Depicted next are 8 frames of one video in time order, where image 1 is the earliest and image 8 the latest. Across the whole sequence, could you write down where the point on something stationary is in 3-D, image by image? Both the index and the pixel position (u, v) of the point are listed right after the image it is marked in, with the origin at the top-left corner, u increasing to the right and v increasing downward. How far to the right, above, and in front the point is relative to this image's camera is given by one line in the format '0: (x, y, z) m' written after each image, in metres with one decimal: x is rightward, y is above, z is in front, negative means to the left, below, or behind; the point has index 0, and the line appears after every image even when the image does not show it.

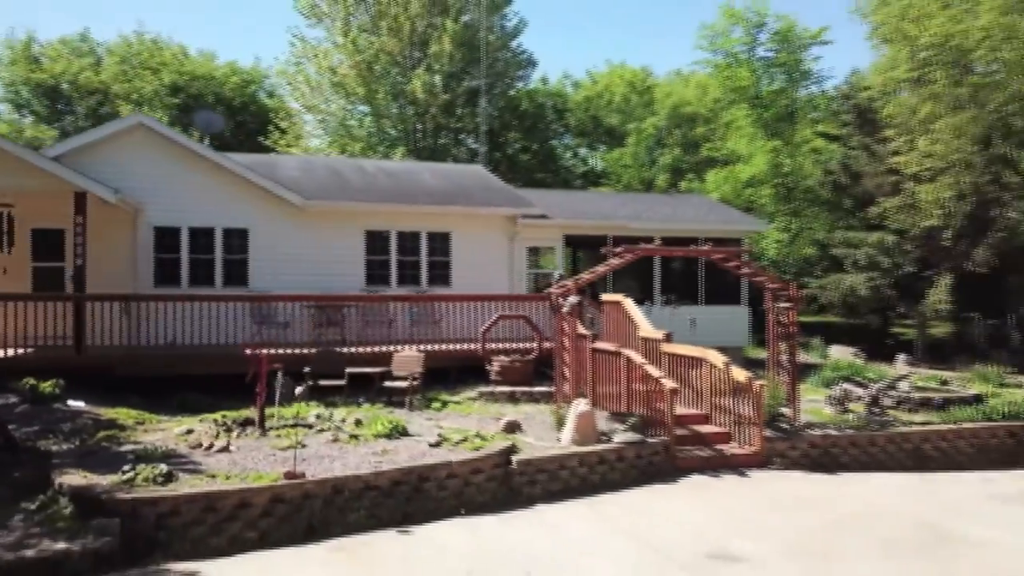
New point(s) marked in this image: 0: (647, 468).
0: (+1.7, -2.2, +10.3) m
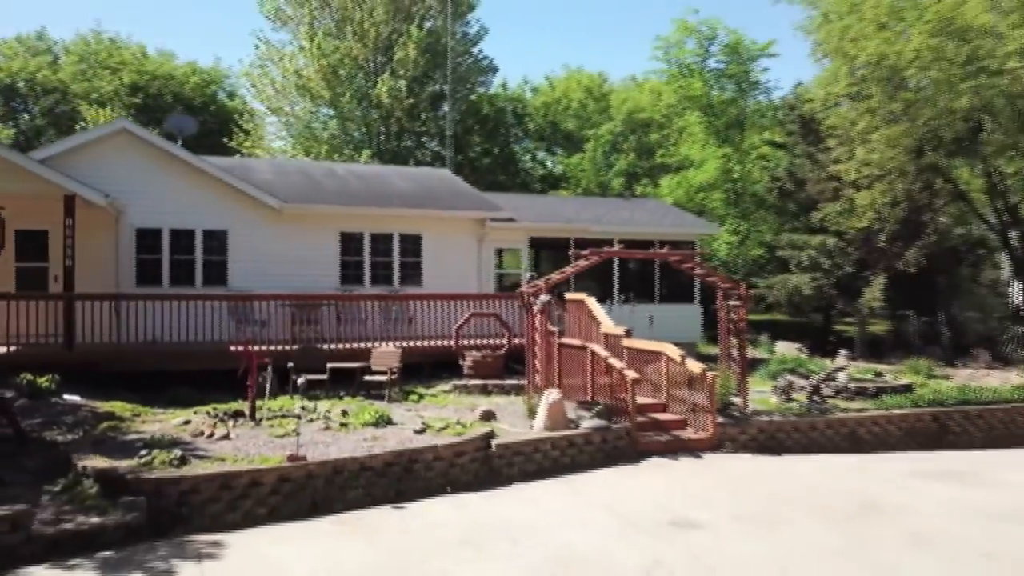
0: (+1.4, -2.2, +11.3) m
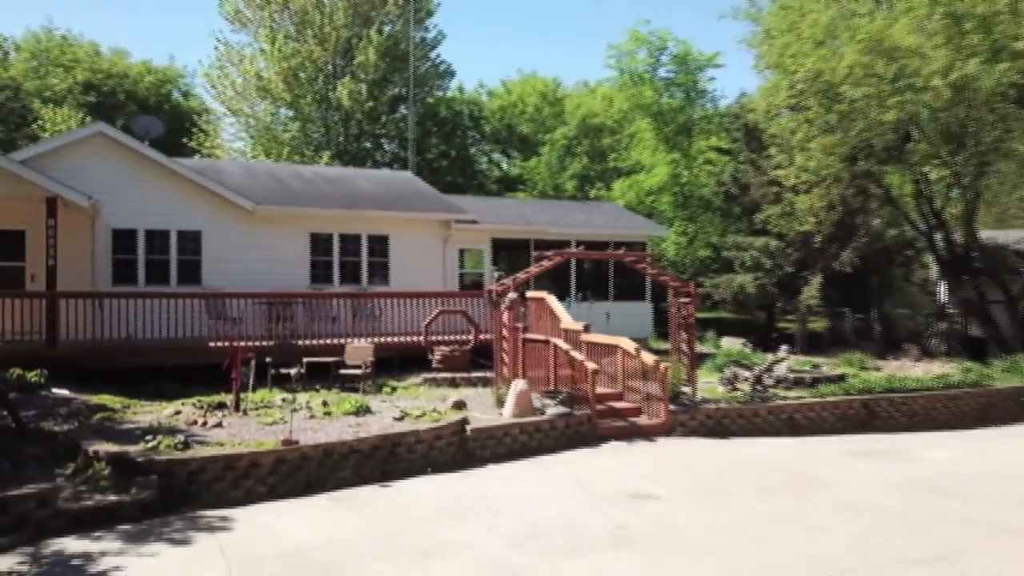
0: (+0.9, -2.2, +12.3) m
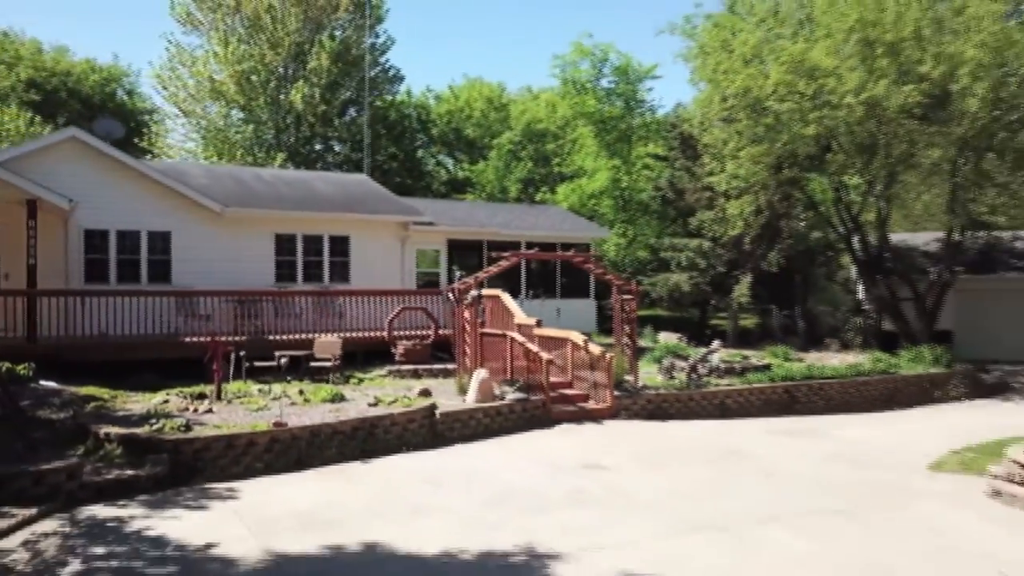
0: (+0.3, -2.1, +13.6) m
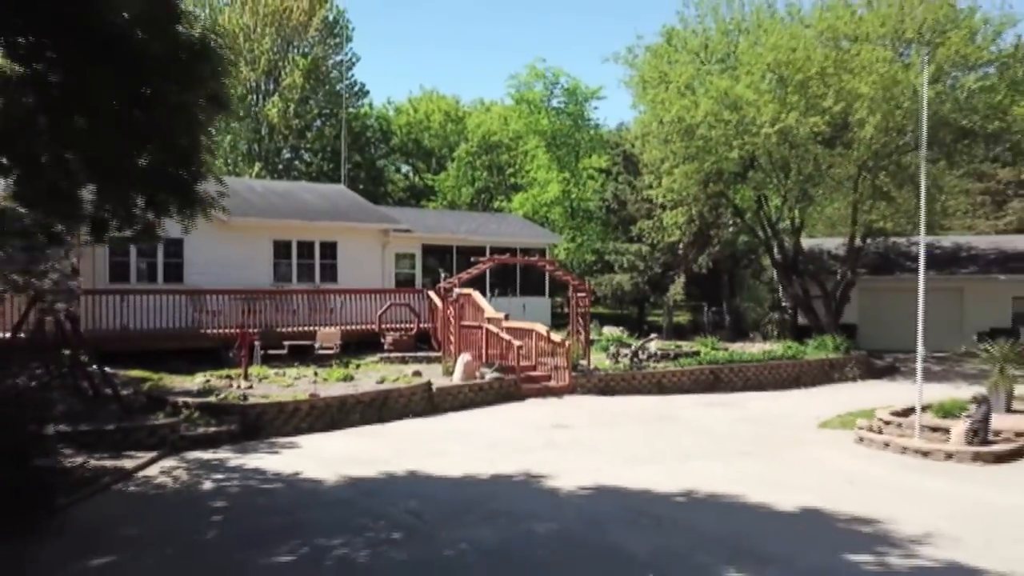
0: (-0.1, -2.1, +16.7) m
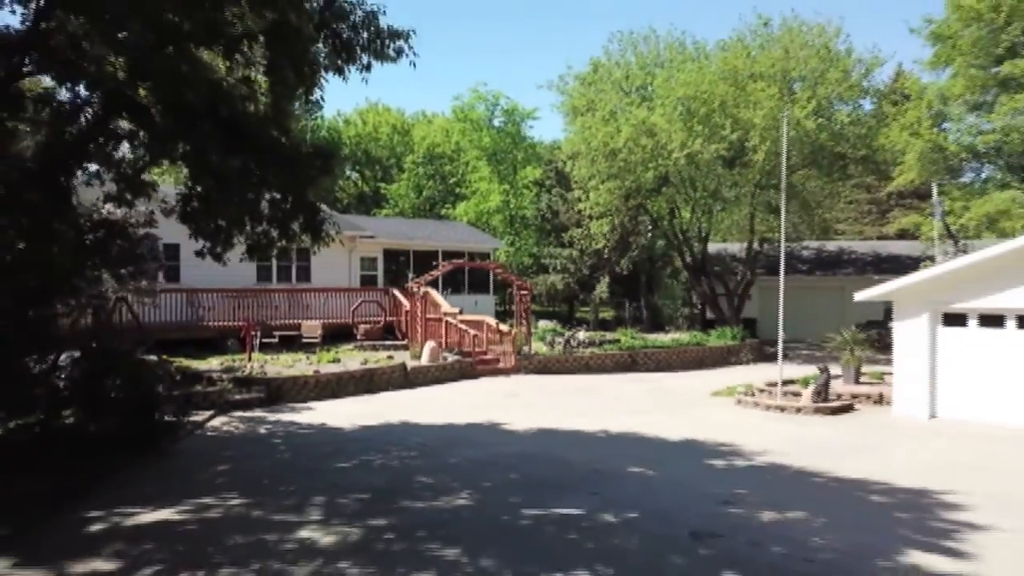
0: (-1.2, -2.1, +20.4) m
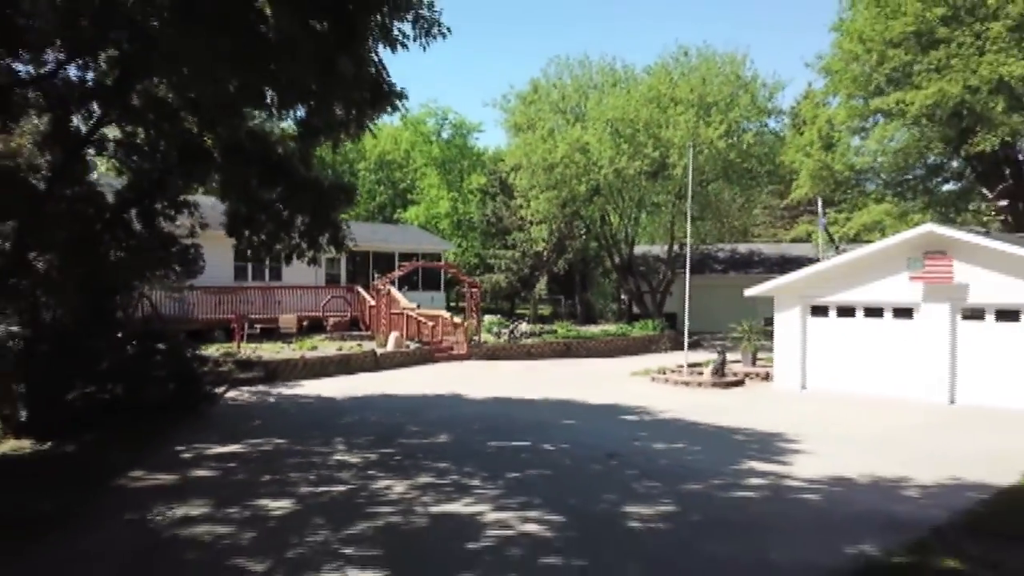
0: (-2.5, -2.0, +23.8) m
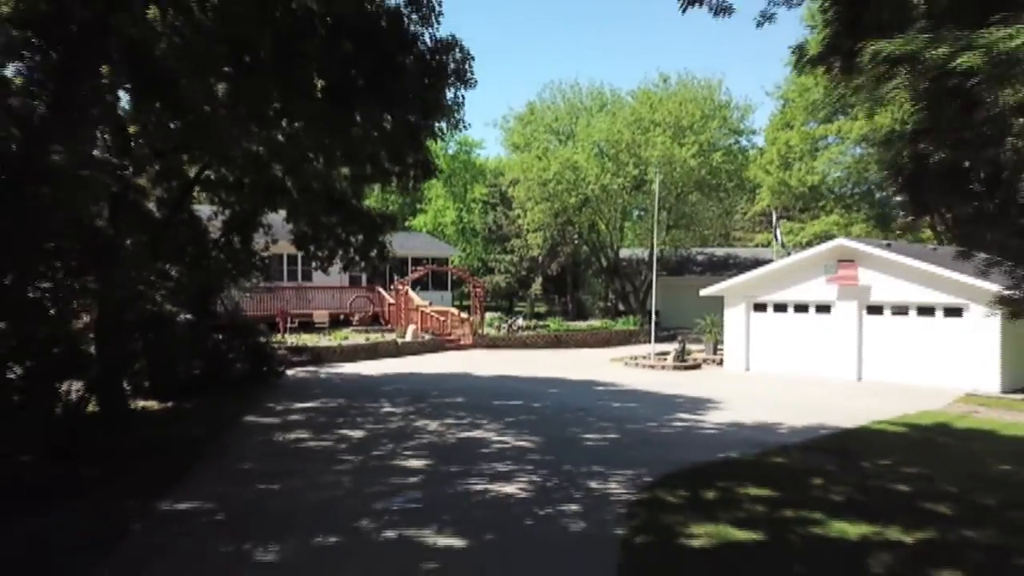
0: (-2.6, -2.0, +28.3) m
